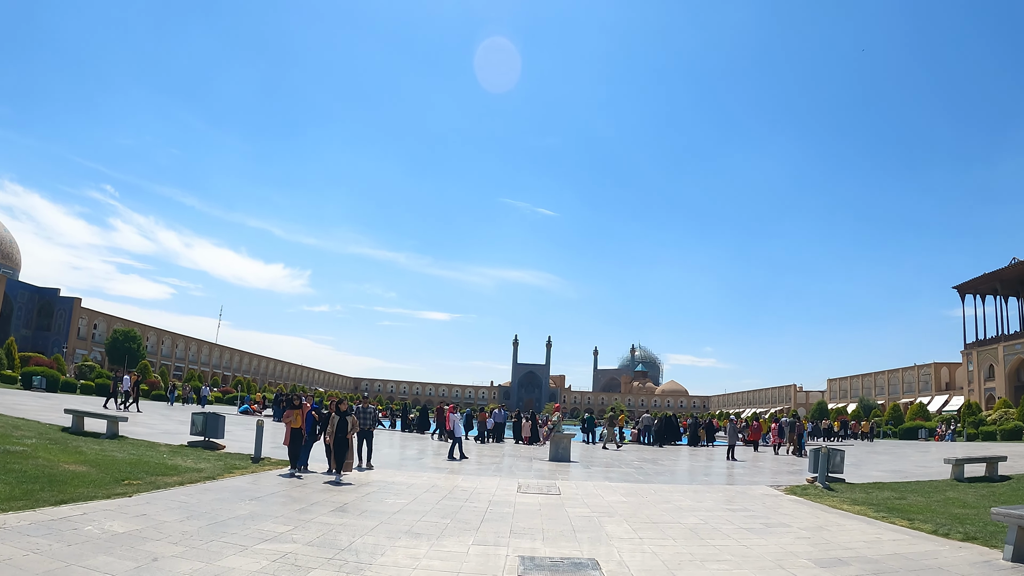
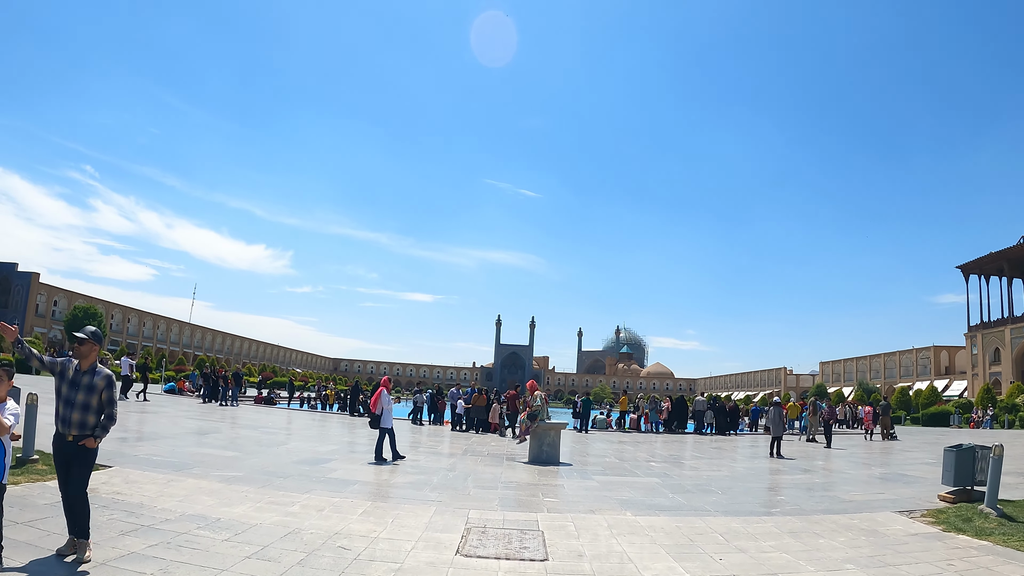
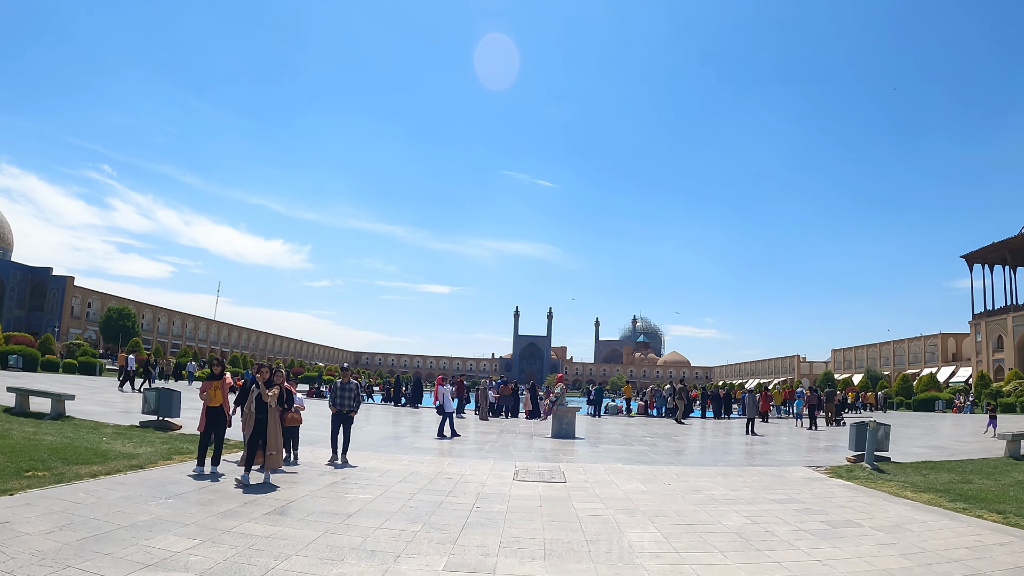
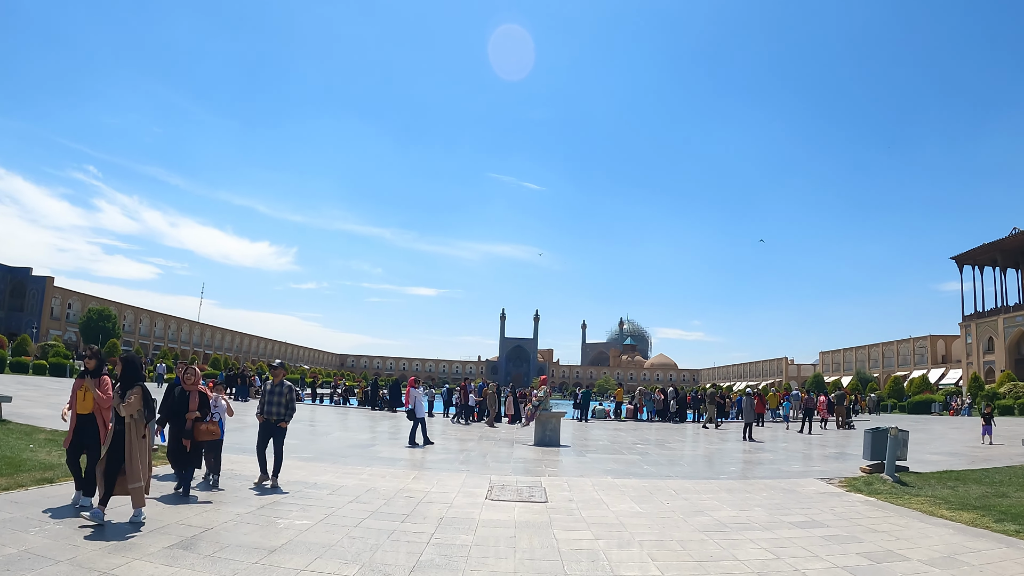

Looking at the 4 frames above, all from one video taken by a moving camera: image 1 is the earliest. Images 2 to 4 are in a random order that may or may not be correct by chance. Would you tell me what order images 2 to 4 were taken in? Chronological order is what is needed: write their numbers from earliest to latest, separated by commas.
3, 4, 2
